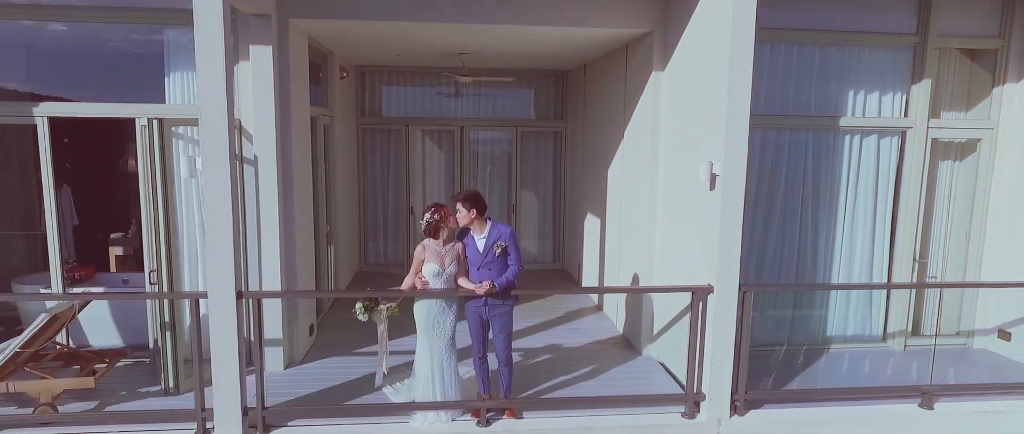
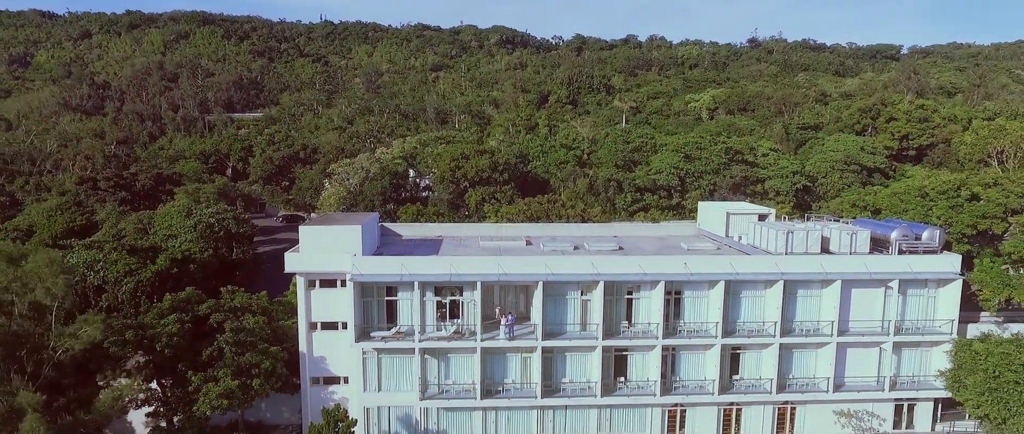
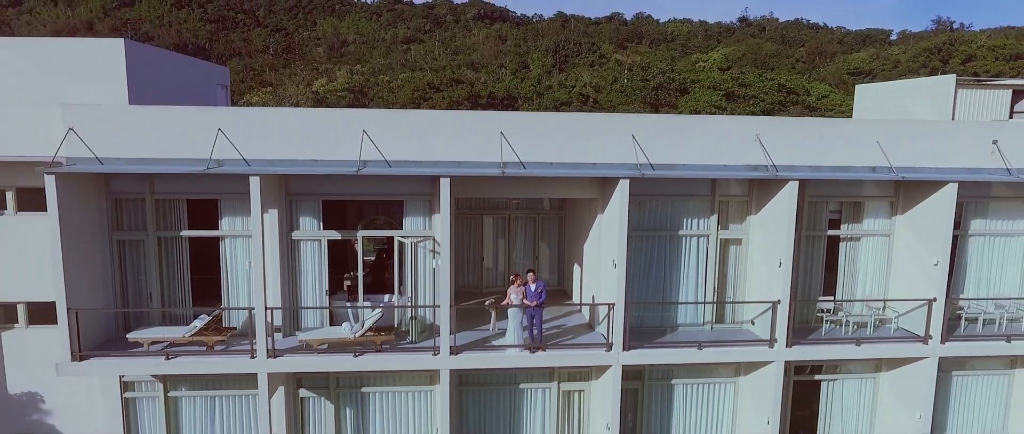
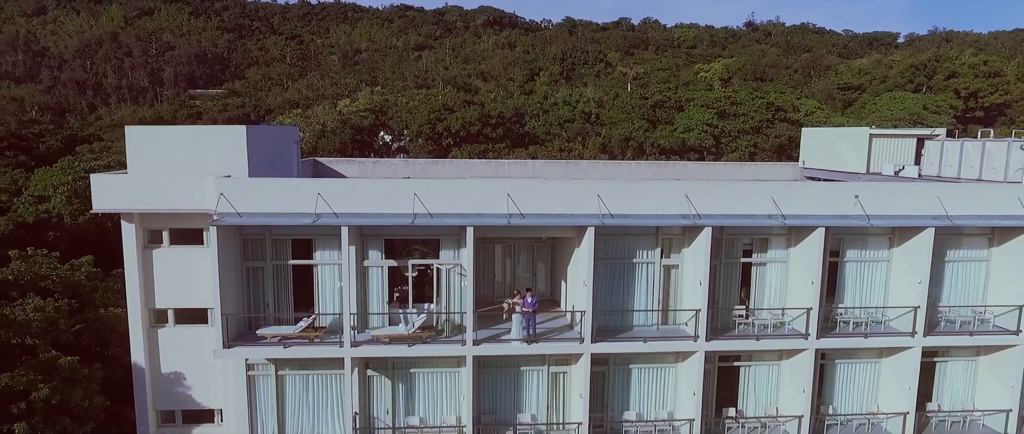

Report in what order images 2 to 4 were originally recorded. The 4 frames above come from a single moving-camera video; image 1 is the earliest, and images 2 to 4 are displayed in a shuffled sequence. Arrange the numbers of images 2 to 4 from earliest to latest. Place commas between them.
3, 4, 2
